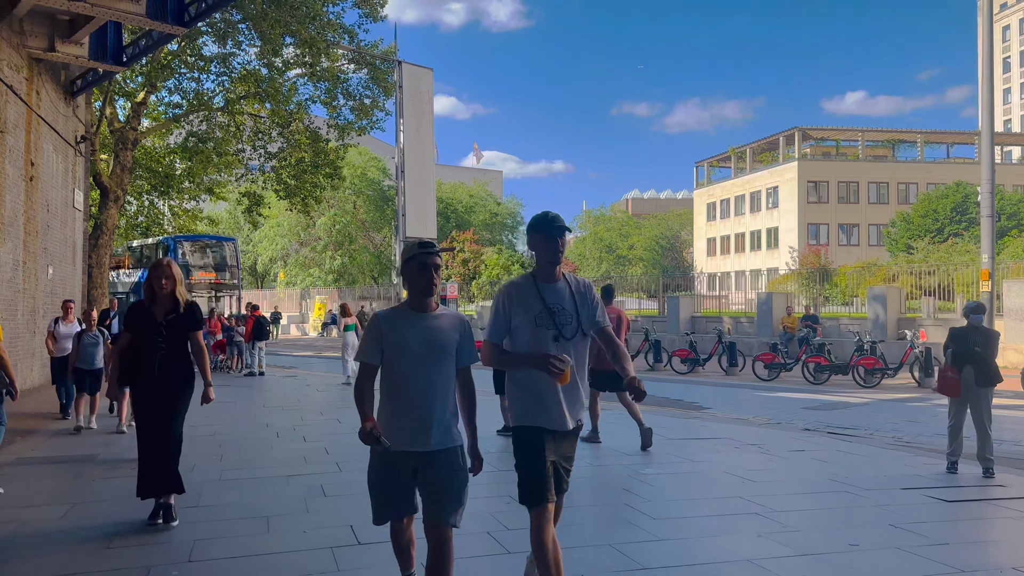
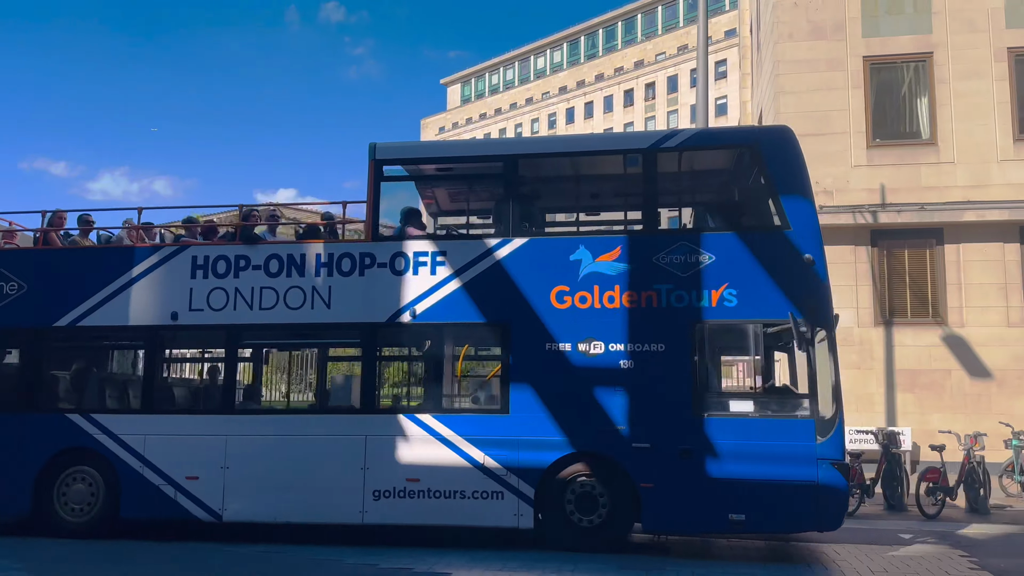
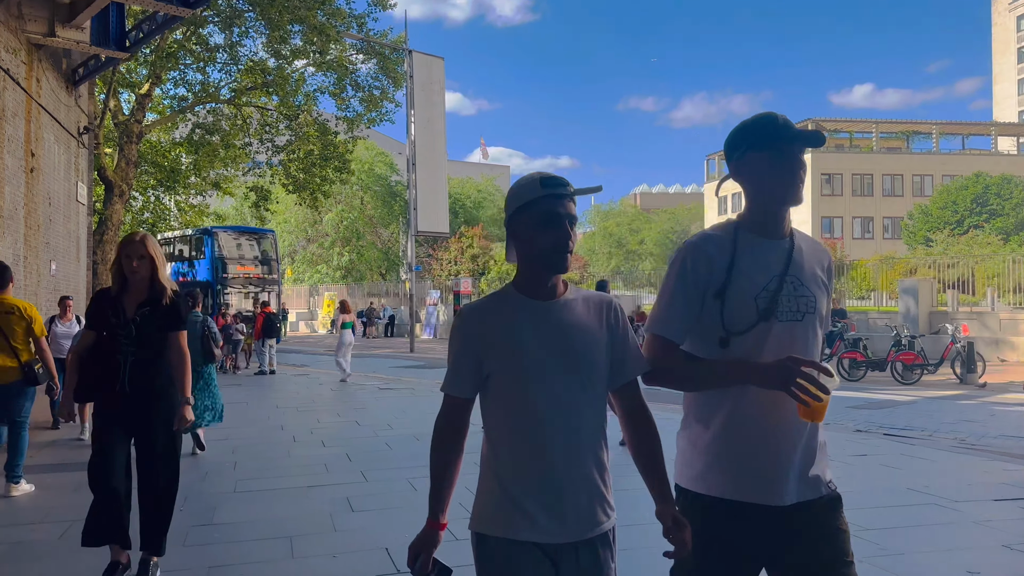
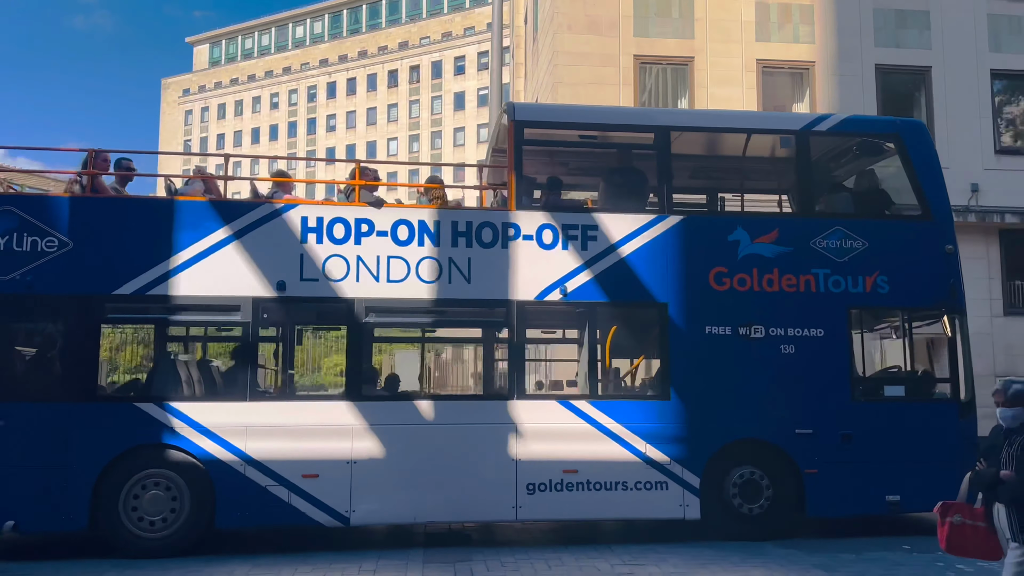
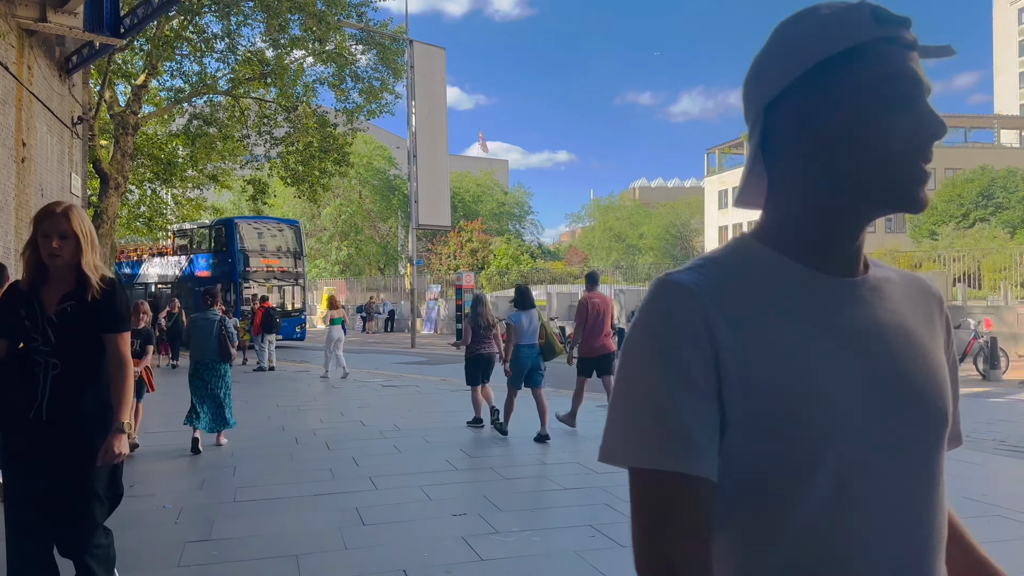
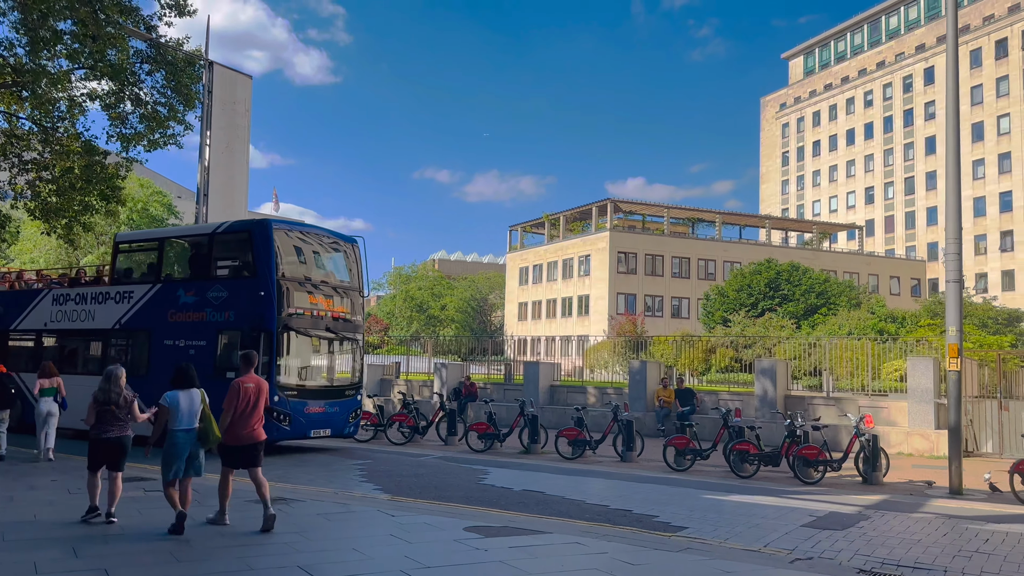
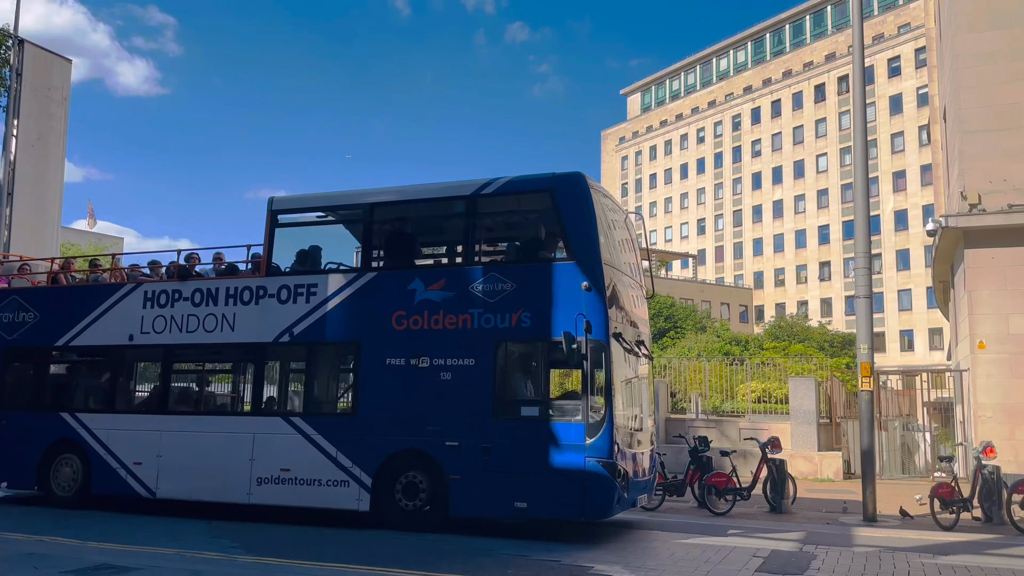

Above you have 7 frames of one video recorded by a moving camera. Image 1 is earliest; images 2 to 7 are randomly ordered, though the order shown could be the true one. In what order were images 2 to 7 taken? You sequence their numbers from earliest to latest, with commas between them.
3, 5, 6, 7, 2, 4
